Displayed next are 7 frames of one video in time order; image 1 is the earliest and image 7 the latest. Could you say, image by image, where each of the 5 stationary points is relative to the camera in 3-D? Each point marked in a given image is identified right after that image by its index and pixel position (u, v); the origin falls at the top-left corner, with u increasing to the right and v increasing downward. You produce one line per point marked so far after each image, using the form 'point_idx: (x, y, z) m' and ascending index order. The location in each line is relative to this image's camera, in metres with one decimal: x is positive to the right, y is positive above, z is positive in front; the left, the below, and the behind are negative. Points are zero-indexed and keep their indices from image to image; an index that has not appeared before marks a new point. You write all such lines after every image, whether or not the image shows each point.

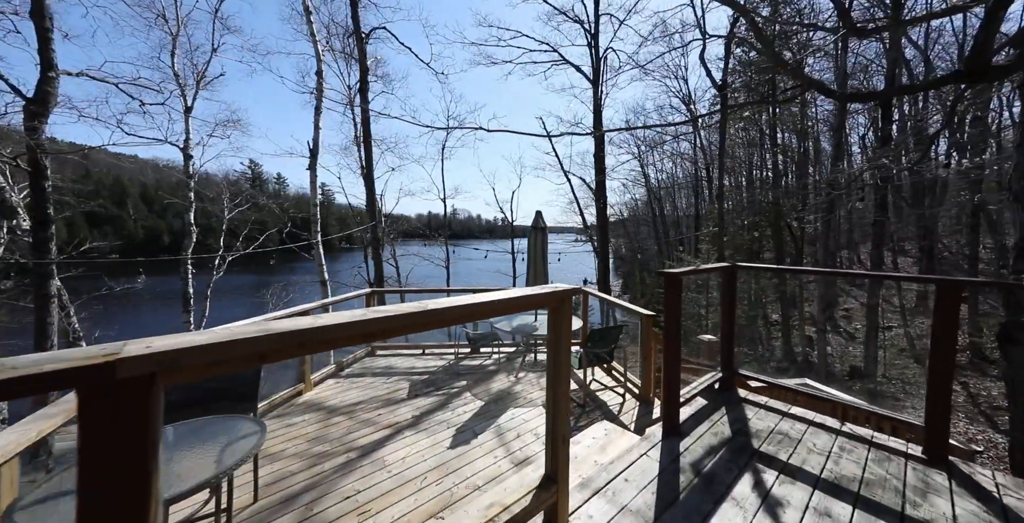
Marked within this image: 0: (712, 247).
0: (+5.4, +0.4, +10.2) m
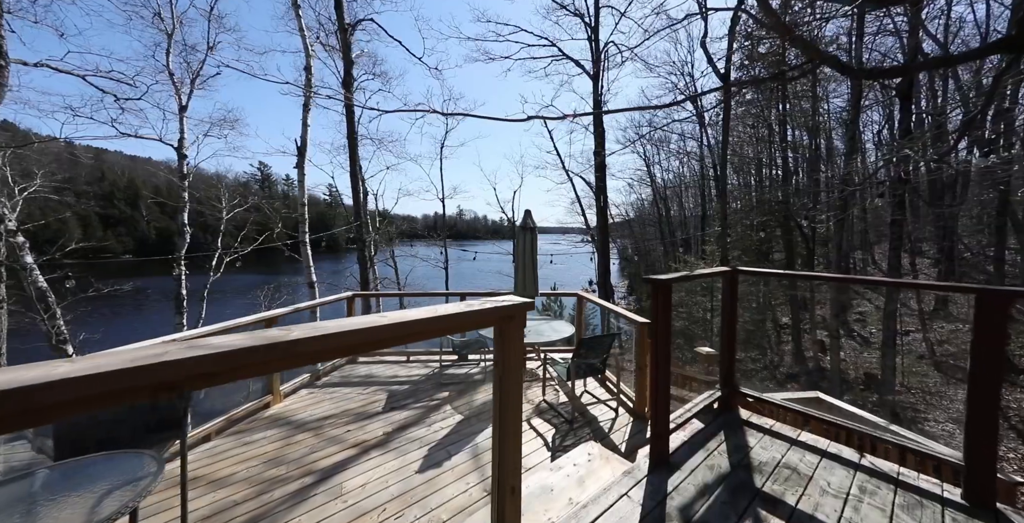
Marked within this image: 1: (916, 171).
0: (+5.4, +0.4, +9.8) m
1: (+5.3, +1.2, +4.9) m
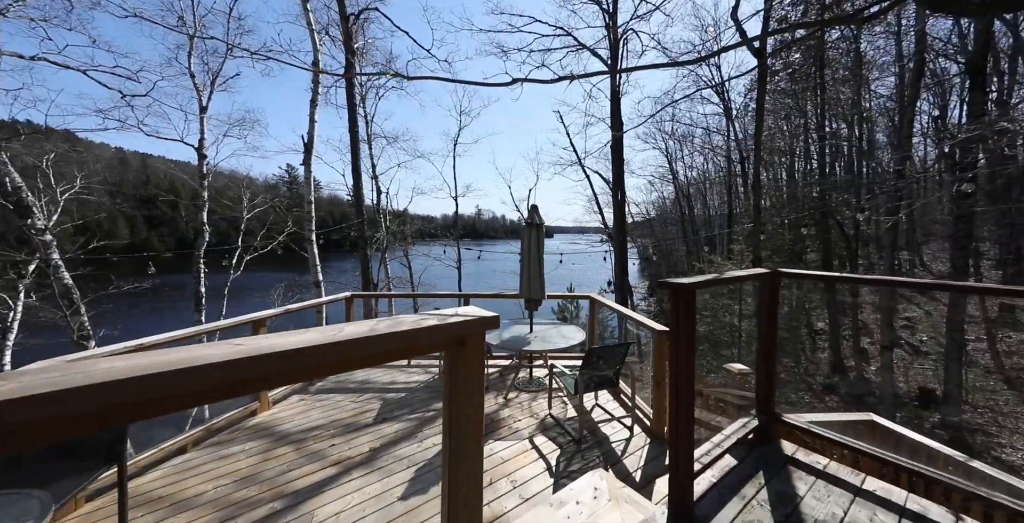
0: (+5.7, +0.3, +9.2) m
1: (+5.4, +1.2, +4.3) m
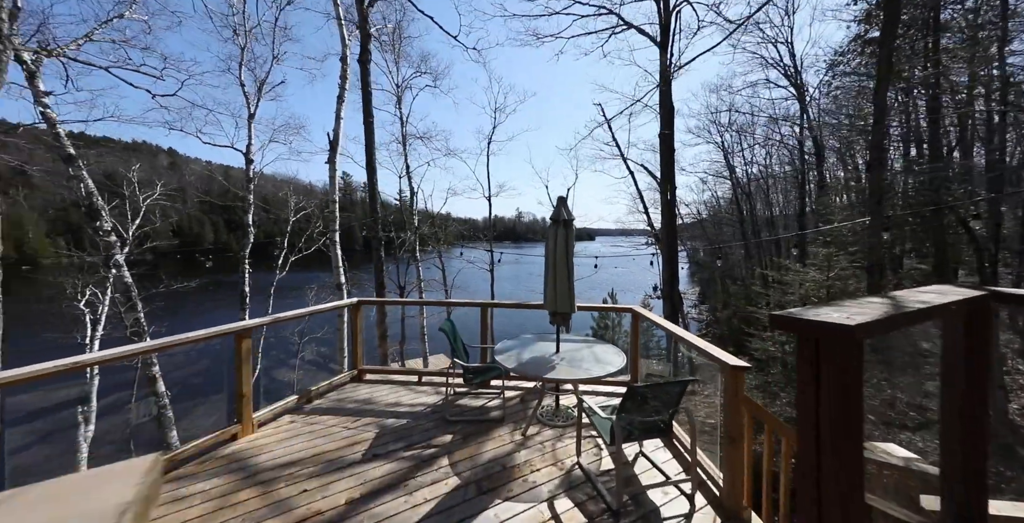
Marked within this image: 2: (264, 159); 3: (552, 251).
0: (+6.5, +0.2, +8.0) m
1: (+5.6, +1.1, +3.1) m
2: (-7.5, +3.1, +11.5) m
3: (+0.3, +0.1, +2.6) m
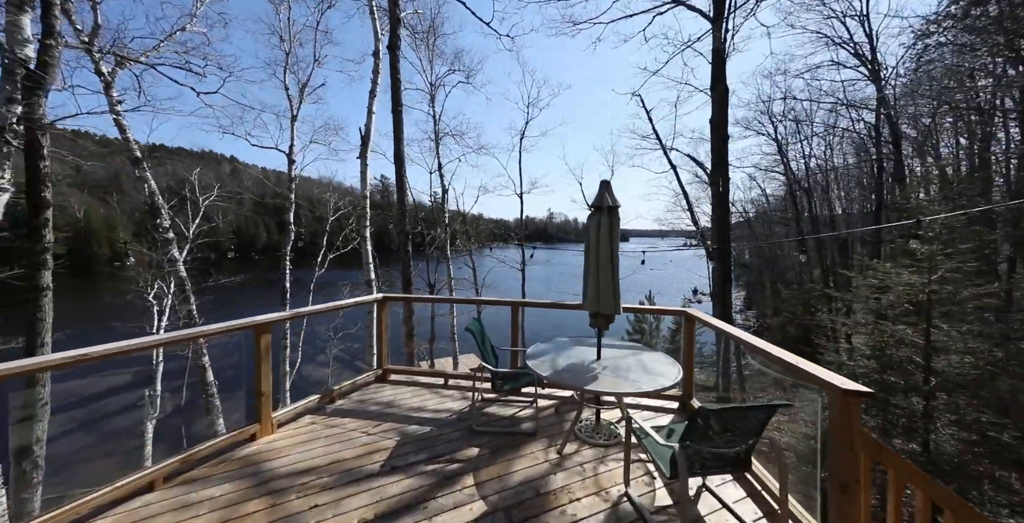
0: (+7.1, +0.2, +7.1) m
1: (+5.9, +1.1, +2.4) m
2: (-6.5, +3.2, +11.8) m
3: (+0.5, +0.1, +2.3) m
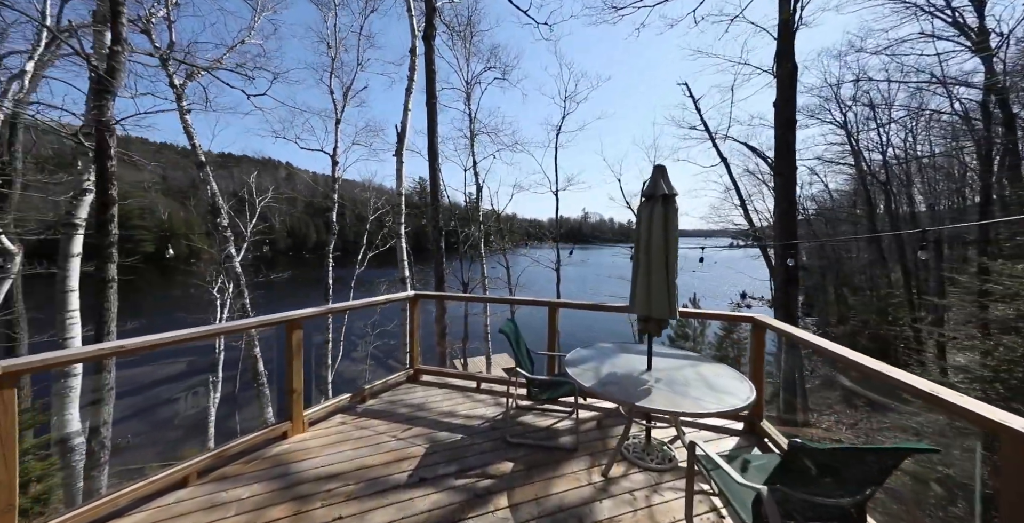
0: (+7.8, +0.1, +6.2) m
1: (+6.1, +1.0, +1.6) m
2: (-5.3, +3.3, +12.1) m
3: (+0.7, +0.1, +2.0) m
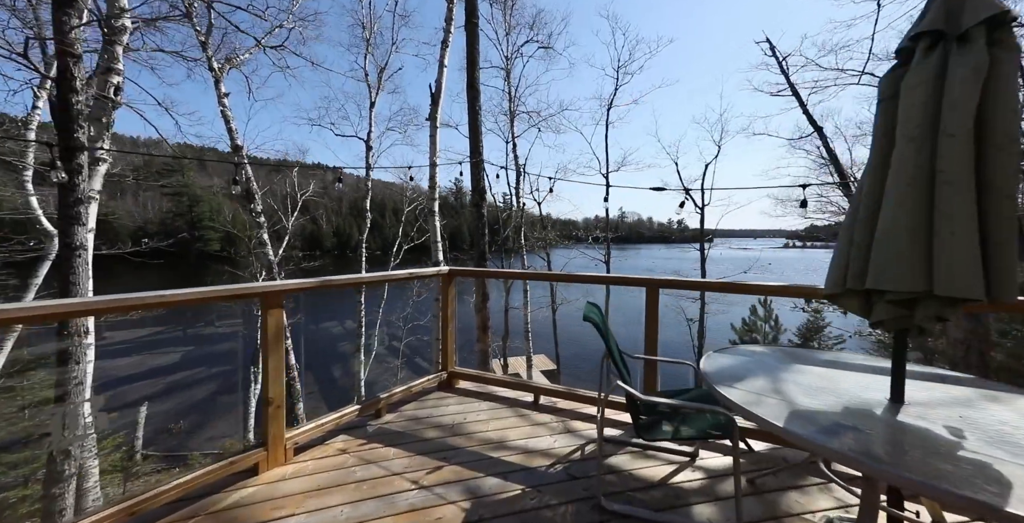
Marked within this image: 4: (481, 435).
0: (+8.5, +0.3, +4.5) m
1: (+6.4, +1.2, +0.1) m
2: (-4.1, +3.6, +11.6) m
3: (+1.0, +0.3, +1.0) m
4: (-0.2, -0.9, +2.0) m
